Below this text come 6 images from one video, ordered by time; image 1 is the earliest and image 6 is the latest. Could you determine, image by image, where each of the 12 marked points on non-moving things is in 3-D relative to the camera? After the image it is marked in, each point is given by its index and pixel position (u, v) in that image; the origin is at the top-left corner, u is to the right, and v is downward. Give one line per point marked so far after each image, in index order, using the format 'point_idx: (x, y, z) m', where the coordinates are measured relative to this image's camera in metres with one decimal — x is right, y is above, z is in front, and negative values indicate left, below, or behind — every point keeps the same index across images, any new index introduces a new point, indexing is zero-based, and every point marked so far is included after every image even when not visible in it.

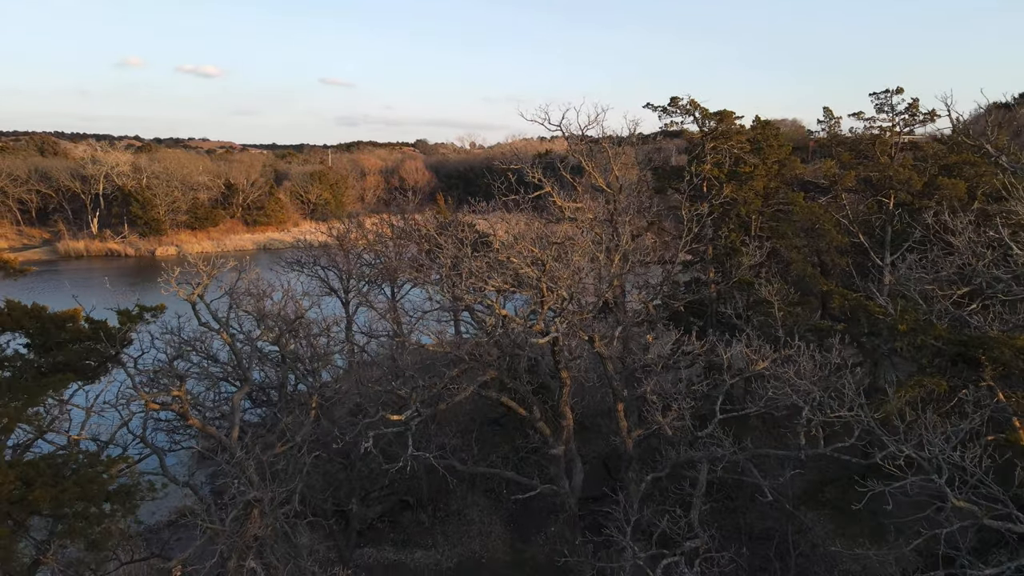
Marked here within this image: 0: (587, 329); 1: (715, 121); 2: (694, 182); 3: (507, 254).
0: (+1.5, -0.8, +10.6) m
1: (+5.4, +4.4, +14.1) m
2: (+4.9, +2.7, +13.9) m
3: (0.0, +0.7, +10.1) m
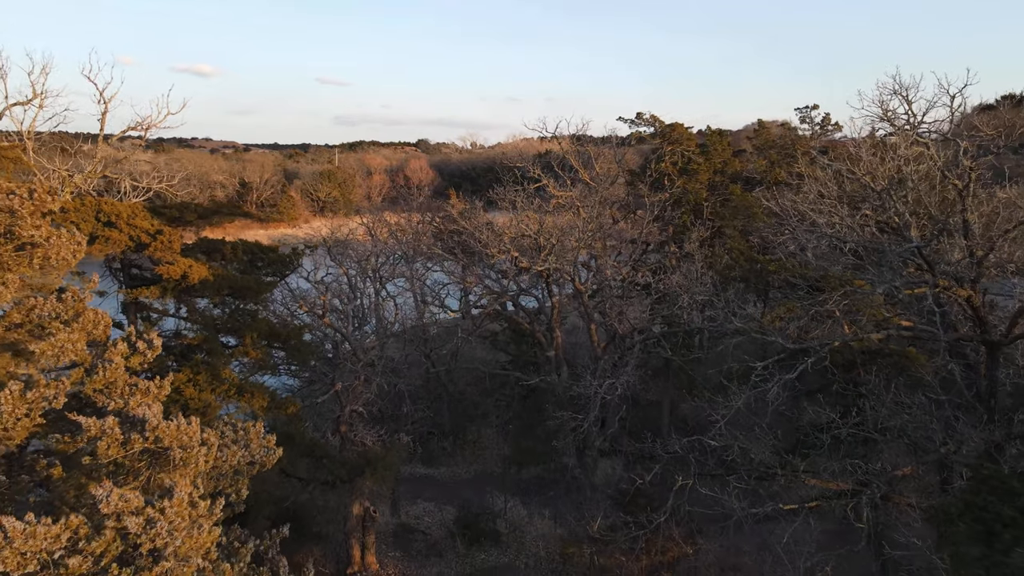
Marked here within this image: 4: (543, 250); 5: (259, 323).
0: (+1.7, +0.3, +15.5) m
1: (+5.6, +5.6, +18.9) m
2: (+5.1, +3.9, +18.8) m
3: (+0.2, +1.8, +15.0) m
4: (+0.9, +1.1, +14.9) m
5: (-4.6, -0.6, +9.8) m
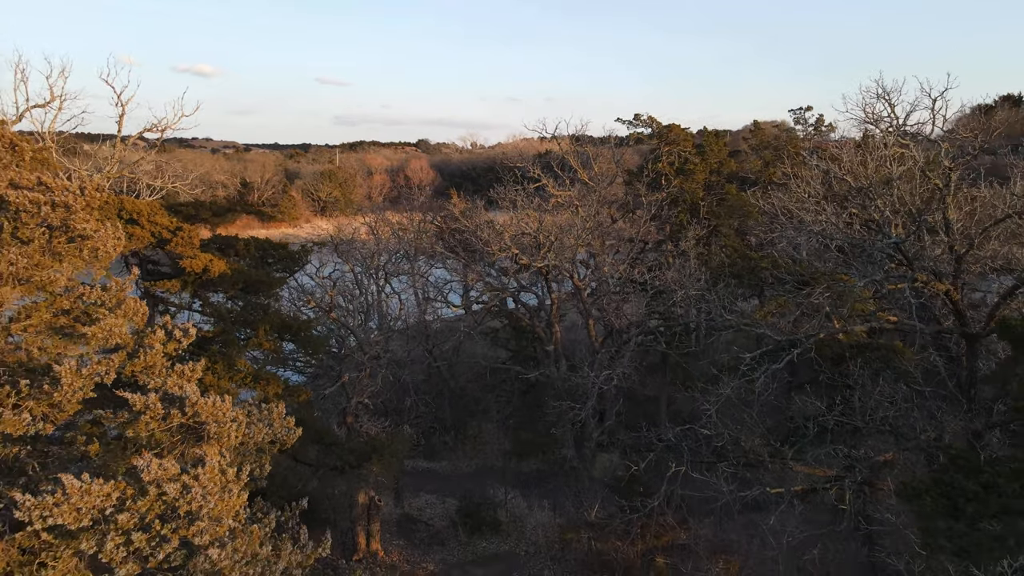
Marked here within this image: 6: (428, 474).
0: (+1.8, +0.4, +15.9) m
1: (+5.6, +5.7, +19.4) m
2: (+5.1, +4.0, +19.2) m
3: (+0.2, +1.9, +15.5) m
4: (+0.9, +1.2, +15.4) m
5: (-4.6, -0.5, +10.3) m
6: (-3.0, -6.7, +19.3) m
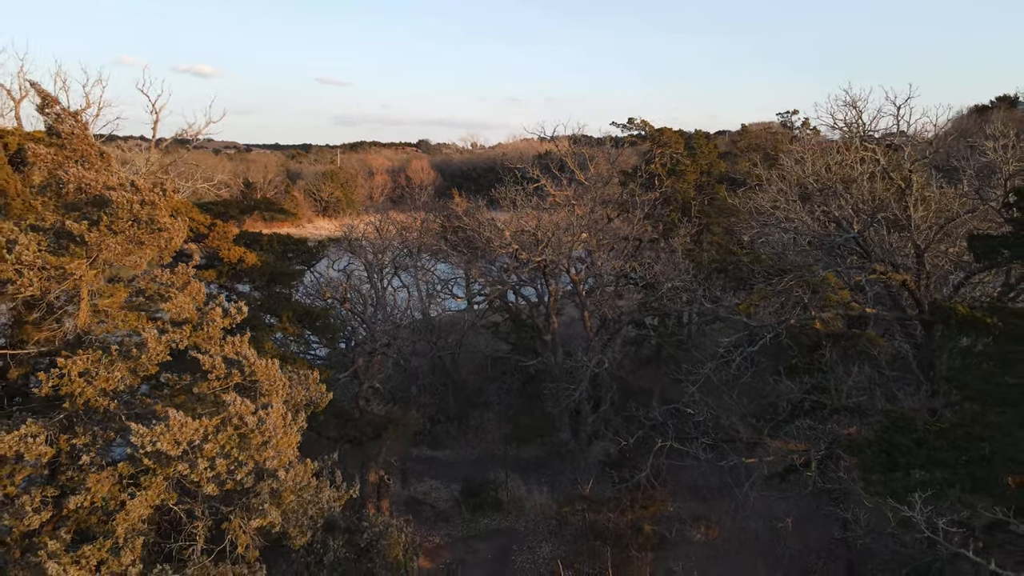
0: (+1.8, +0.6, +17.0) m
1: (+5.6, +5.9, +20.4) m
2: (+5.1, +4.2, +20.3) m
3: (+0.2, +2.1, +16.5) m
4: (+0.9, +1.4, +16.4) m
5: (-4.6, -0.3, +11.3) m
6: (-3.0, -6.5, +20.3) m
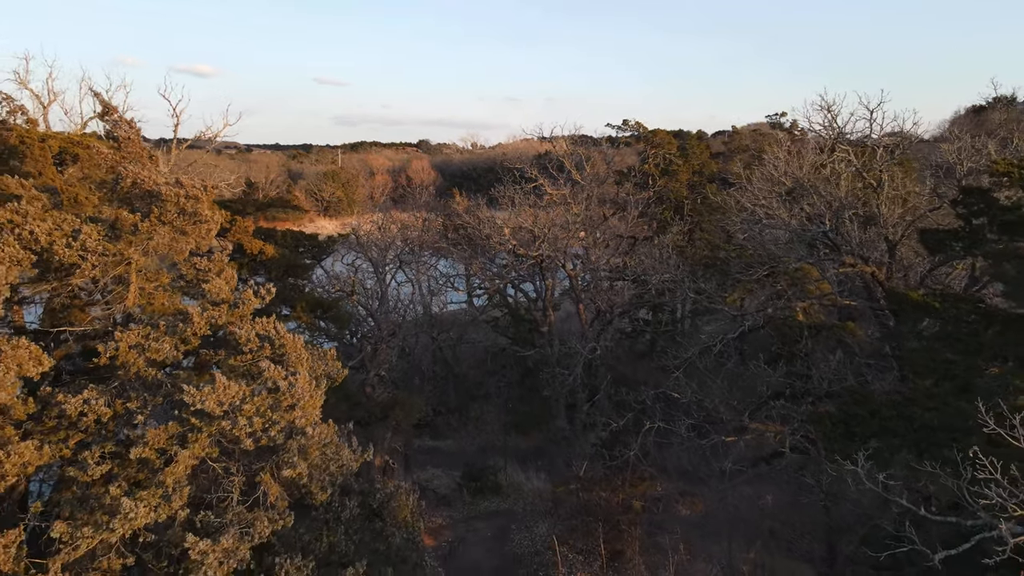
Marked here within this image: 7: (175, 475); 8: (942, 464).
0: (+1.7, +0.8, +17.8) m
1: (+5.6, +6.1, +21.3) m
2: (+5.0, +4.4, +21.1) m
3: (+0.1, +2.3, +17.4) m
4: (+0.8, +1.5, +17.3) m
5: (-4.6, -0.2, +12.1) m
6: (-3.1, -6.3, +21.2) m
7: (-3.9, -2.2, +6.3) m
8: (+6.2, -2.6, +7.7) m
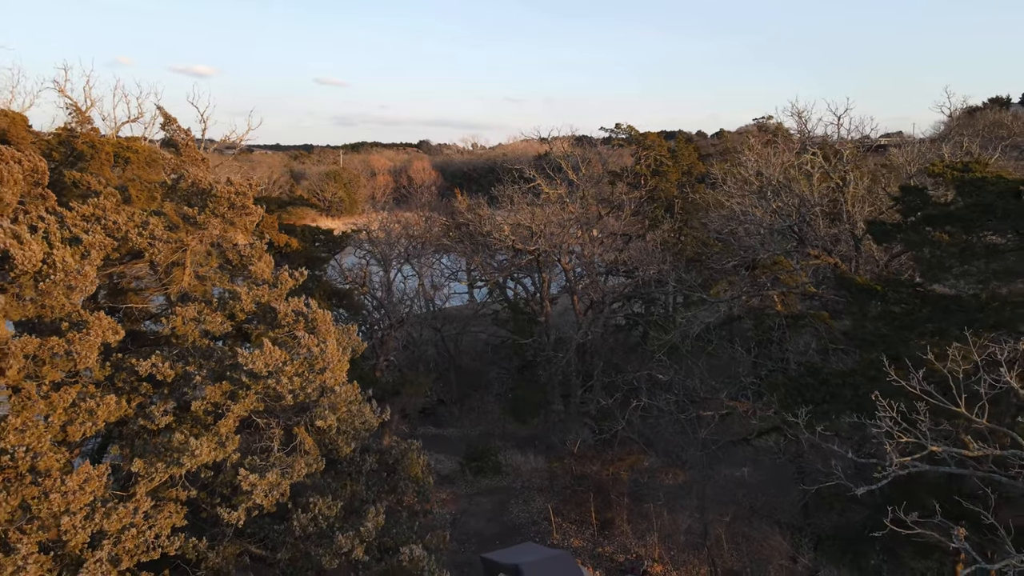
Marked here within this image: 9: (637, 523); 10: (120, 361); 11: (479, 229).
0: (+1.7, +1.0, +19.1) m
1: (+5.6, +6.3, +22.5) m
2: (+5.0, +4.6, +22.4) m
3: (+0.1, +2.6, +18.6) m
4: (+0.8, +1.8, +18.5) m
5: (-4.7, +0.1, +13.4) m
6: (-3.1, -6.1, +22.4) m
7: (-4.0, -1.9, +7.5) m
8: (+6.2, -2.3, +9.0) m
9: (+3.2, -6.1, +13.8) m
10: (-5.6, -1.0, +7.7) m
11: (-1.2, +2.3, +19.8) m
